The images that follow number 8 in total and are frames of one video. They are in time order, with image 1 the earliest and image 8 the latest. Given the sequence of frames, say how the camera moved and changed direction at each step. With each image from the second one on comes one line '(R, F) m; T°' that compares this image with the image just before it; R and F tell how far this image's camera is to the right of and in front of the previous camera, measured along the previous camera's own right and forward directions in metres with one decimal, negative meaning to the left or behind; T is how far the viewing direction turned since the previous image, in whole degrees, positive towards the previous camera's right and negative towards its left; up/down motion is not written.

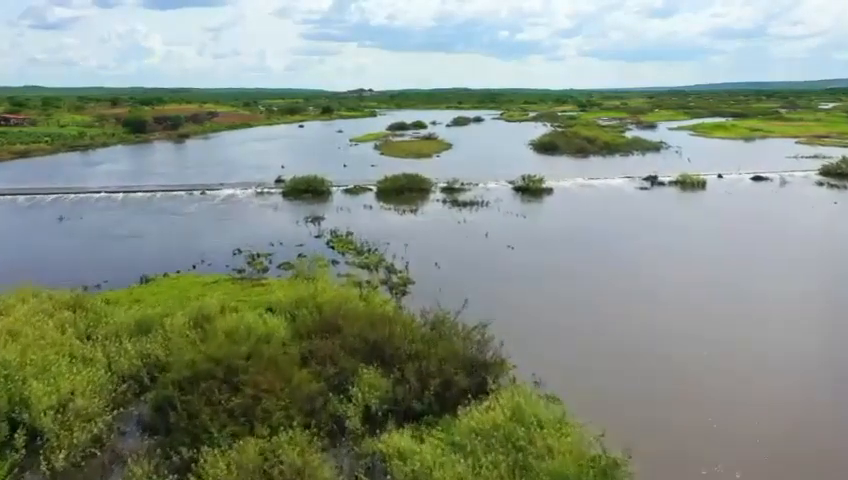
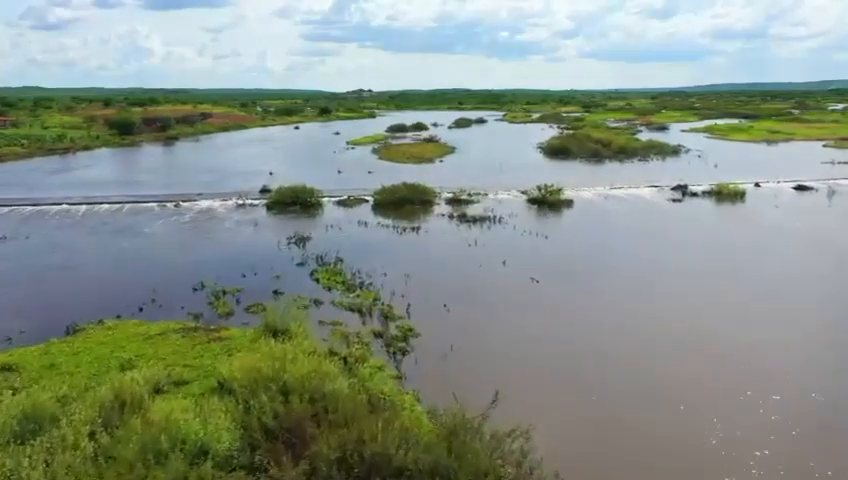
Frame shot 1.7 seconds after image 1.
(-0.1, +5.2) m; 0°
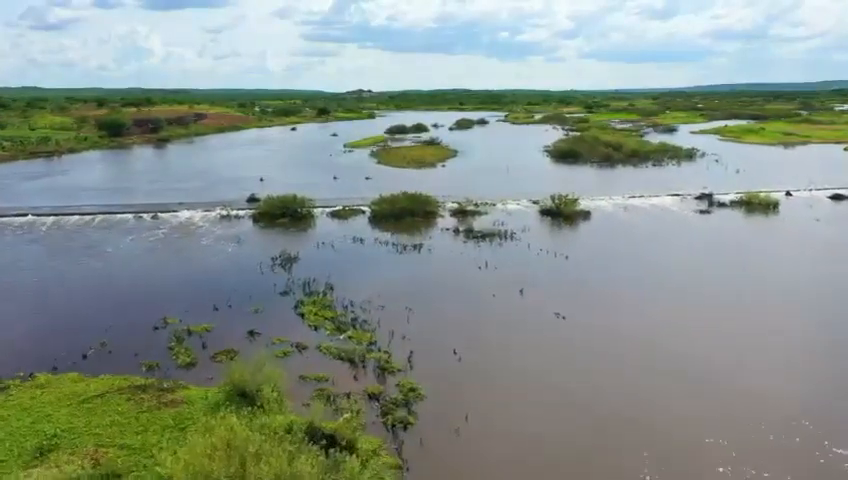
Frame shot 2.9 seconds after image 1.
(-0.1, +3.6) m; 0°
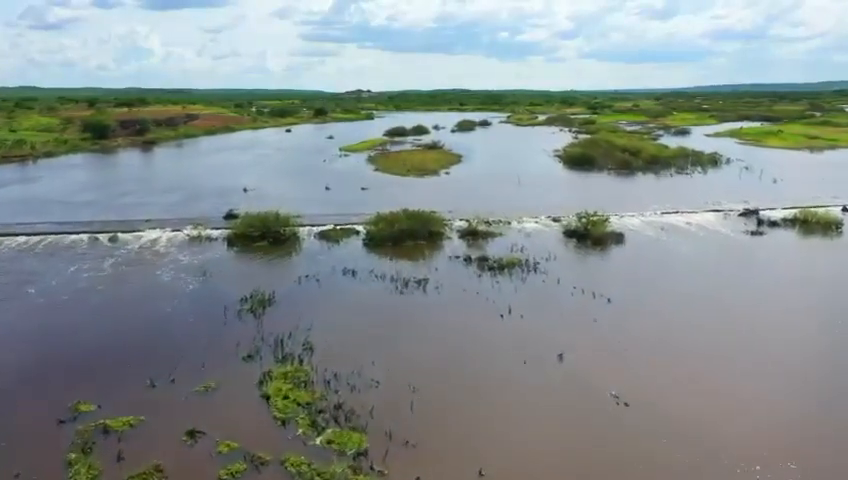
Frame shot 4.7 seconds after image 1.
(-0.2, +5.2) m; 0°
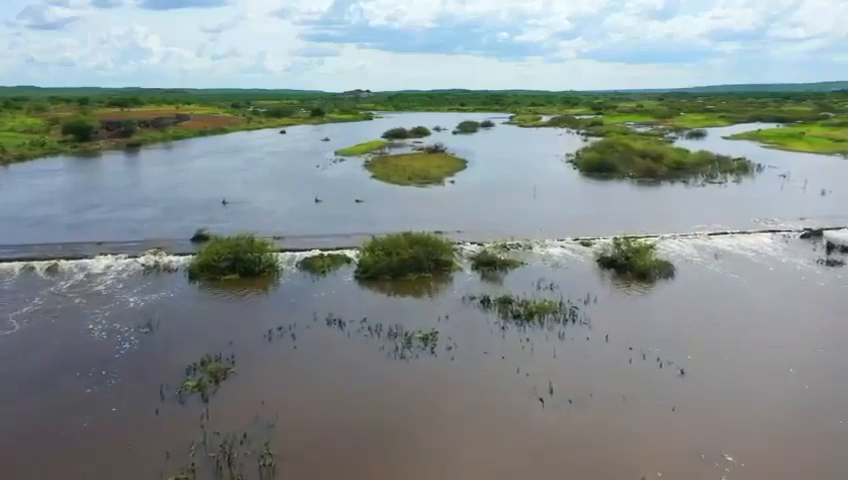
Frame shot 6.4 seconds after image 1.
(-0.2, +5.4) m; 0°
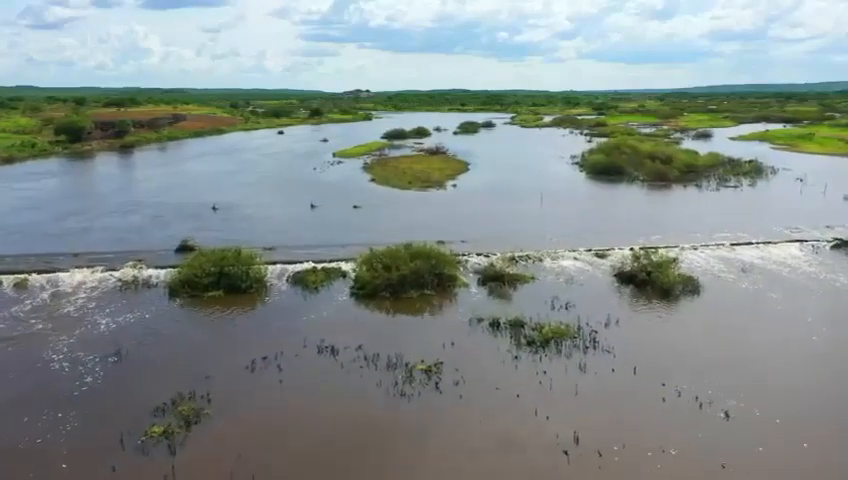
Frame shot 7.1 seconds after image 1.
(-0.1, +2.1) m; 0°
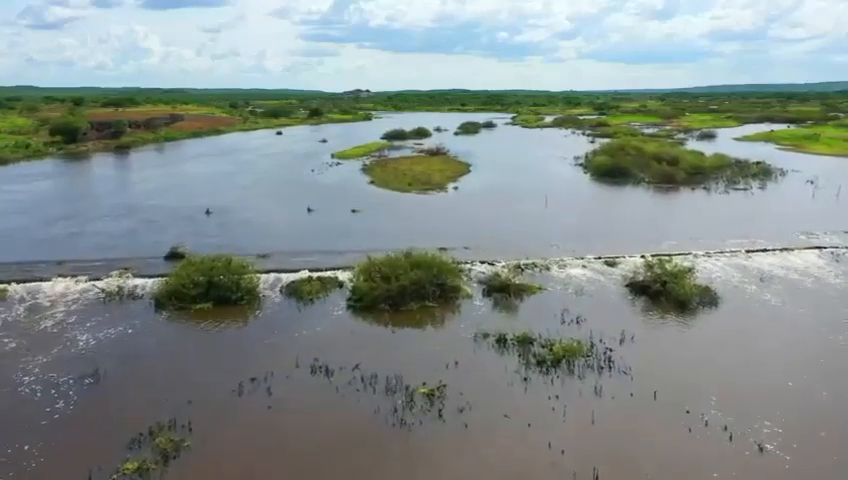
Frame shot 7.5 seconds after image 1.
(0.0, +1.3) m; 0°
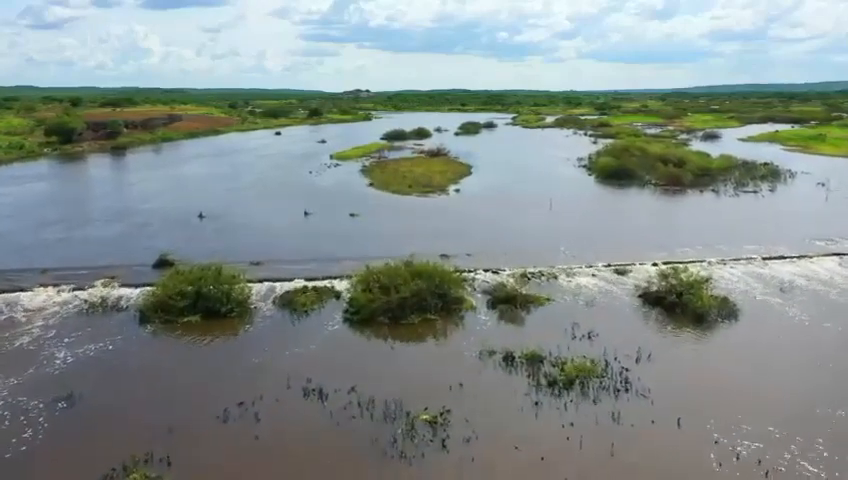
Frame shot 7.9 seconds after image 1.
(0.0, +1.2) m; 0°
